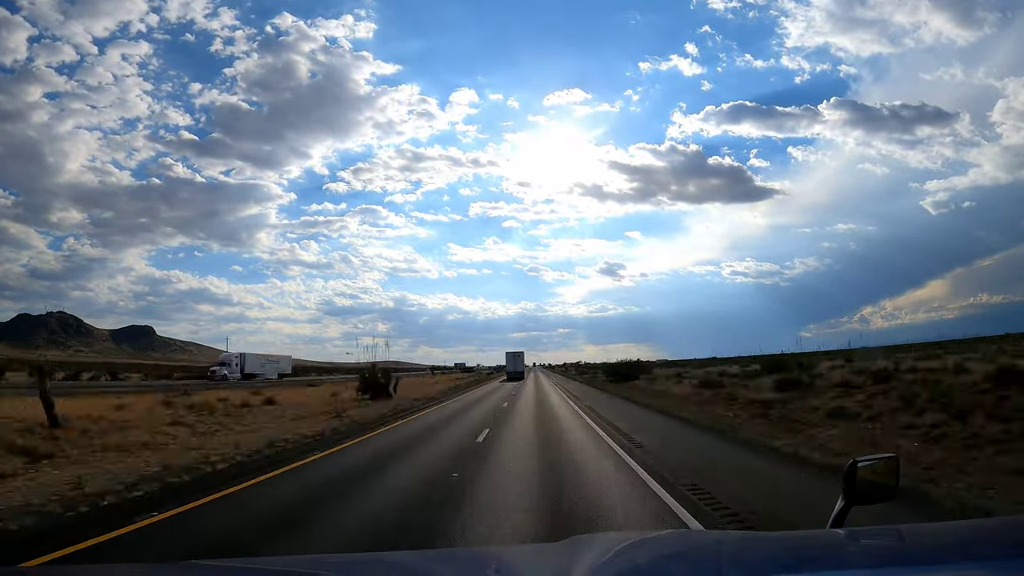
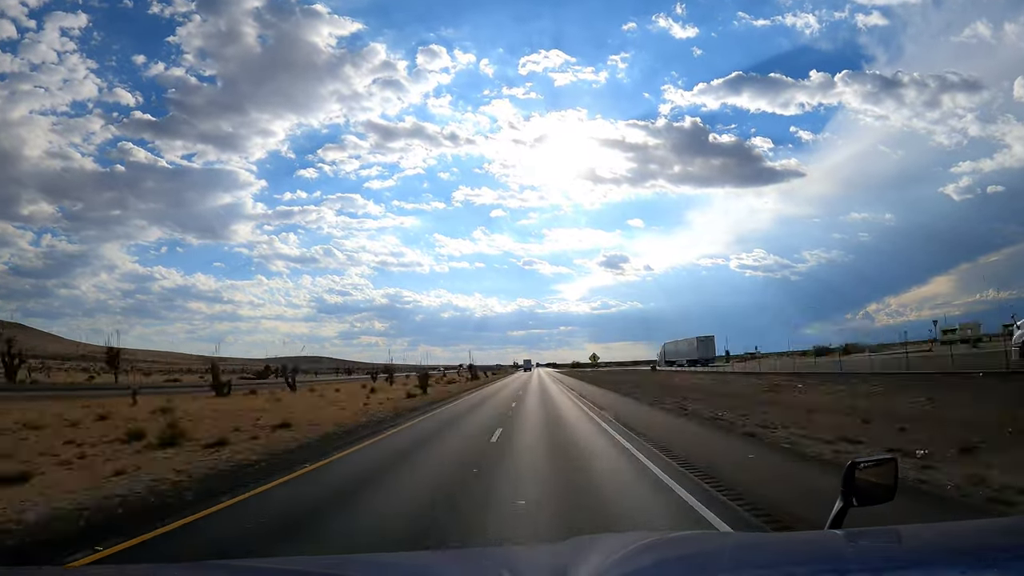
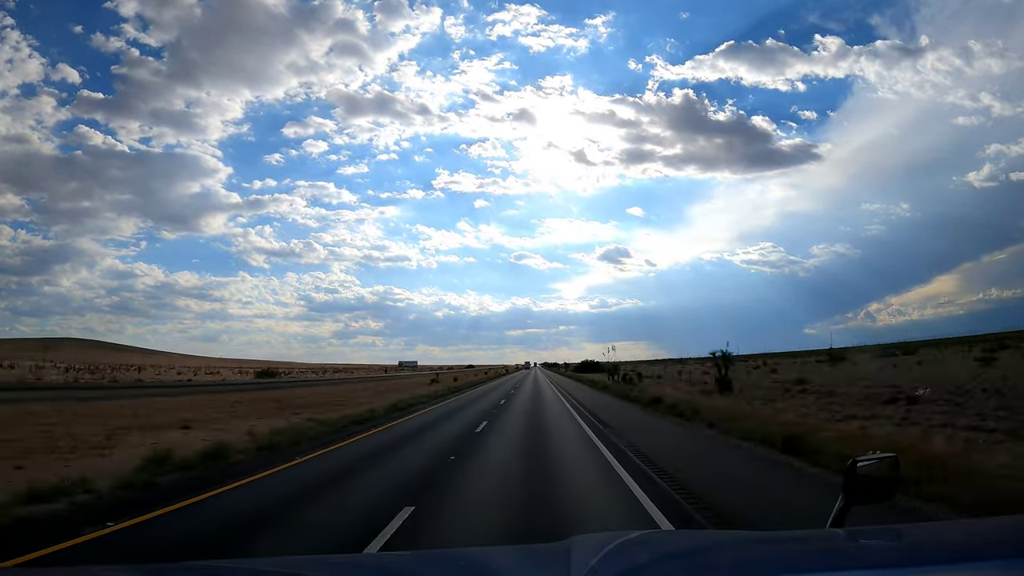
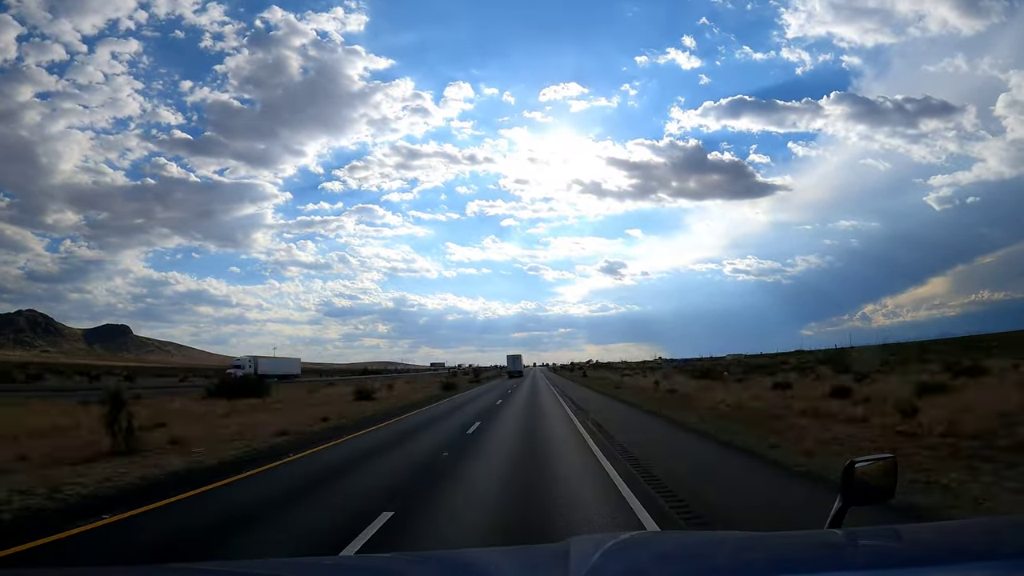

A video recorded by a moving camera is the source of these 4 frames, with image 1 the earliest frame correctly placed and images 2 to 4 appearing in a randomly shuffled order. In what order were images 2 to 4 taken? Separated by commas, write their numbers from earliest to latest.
4, 2, 3
